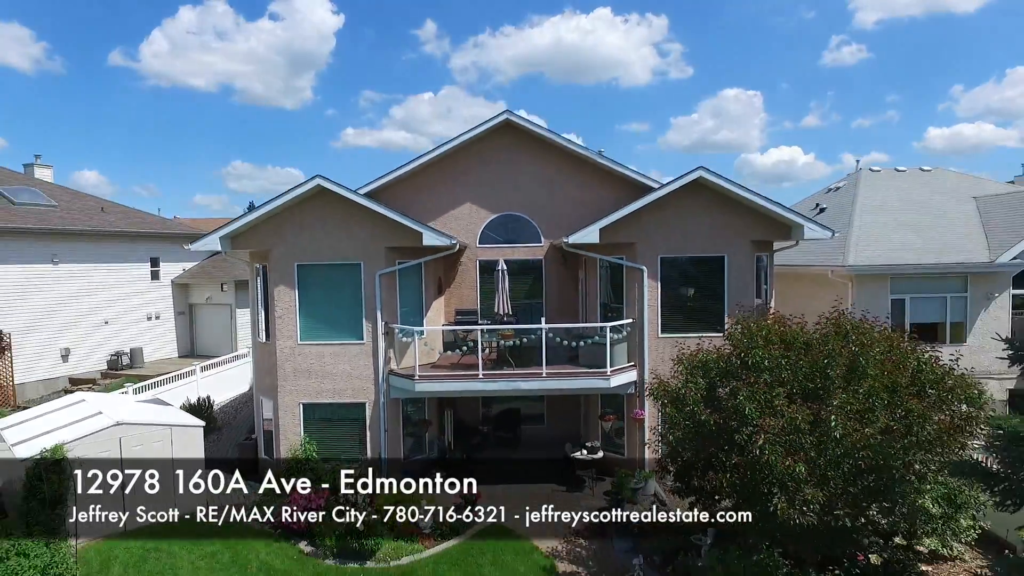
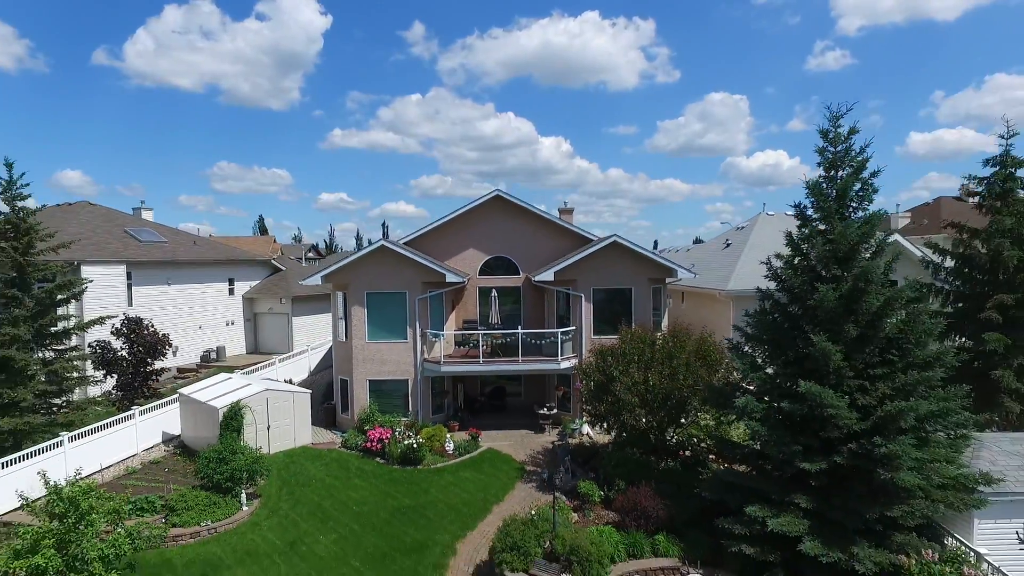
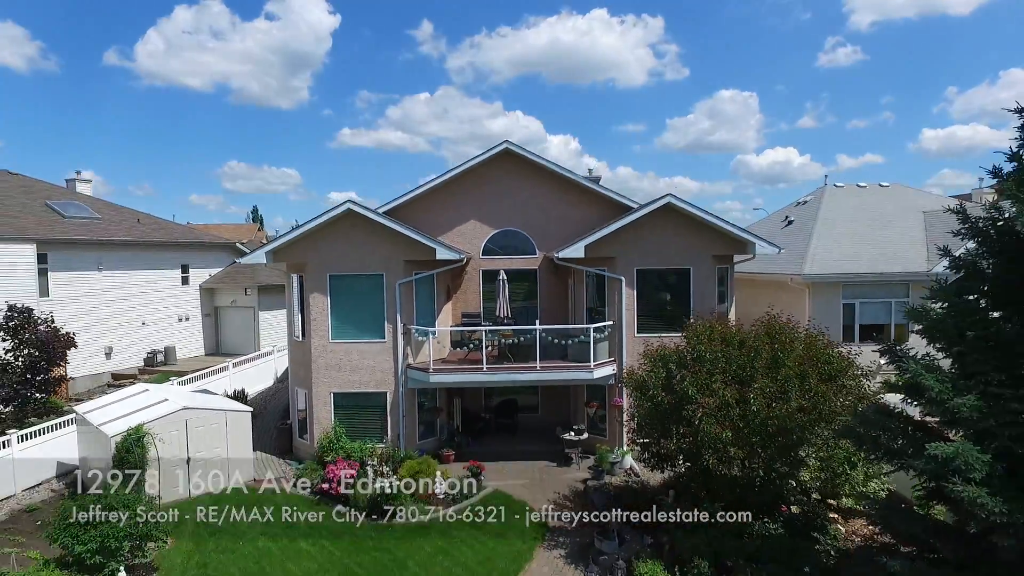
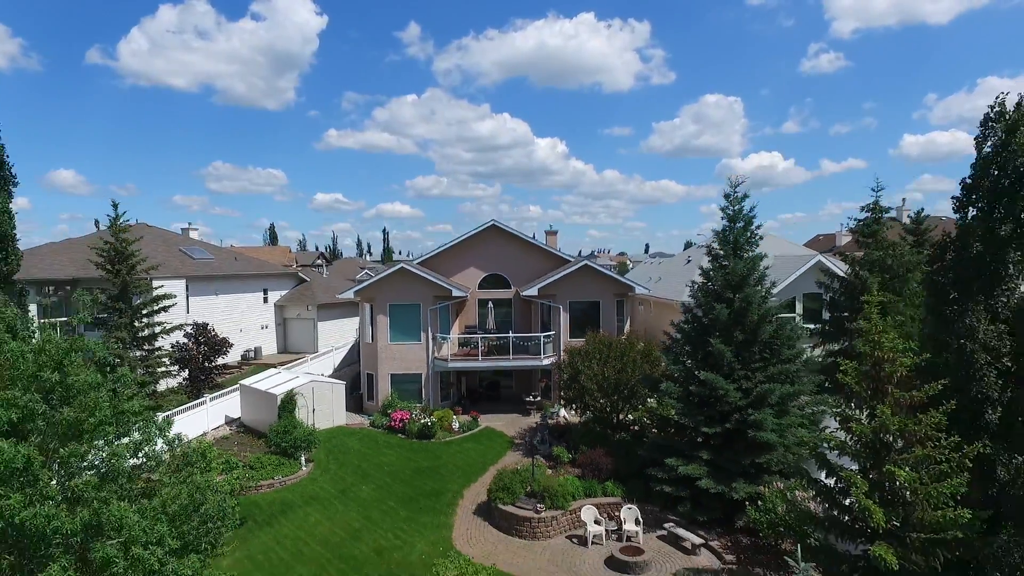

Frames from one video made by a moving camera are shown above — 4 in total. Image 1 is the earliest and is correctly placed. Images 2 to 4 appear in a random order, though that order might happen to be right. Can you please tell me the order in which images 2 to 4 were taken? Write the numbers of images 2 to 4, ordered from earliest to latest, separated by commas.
3, 2, 4
